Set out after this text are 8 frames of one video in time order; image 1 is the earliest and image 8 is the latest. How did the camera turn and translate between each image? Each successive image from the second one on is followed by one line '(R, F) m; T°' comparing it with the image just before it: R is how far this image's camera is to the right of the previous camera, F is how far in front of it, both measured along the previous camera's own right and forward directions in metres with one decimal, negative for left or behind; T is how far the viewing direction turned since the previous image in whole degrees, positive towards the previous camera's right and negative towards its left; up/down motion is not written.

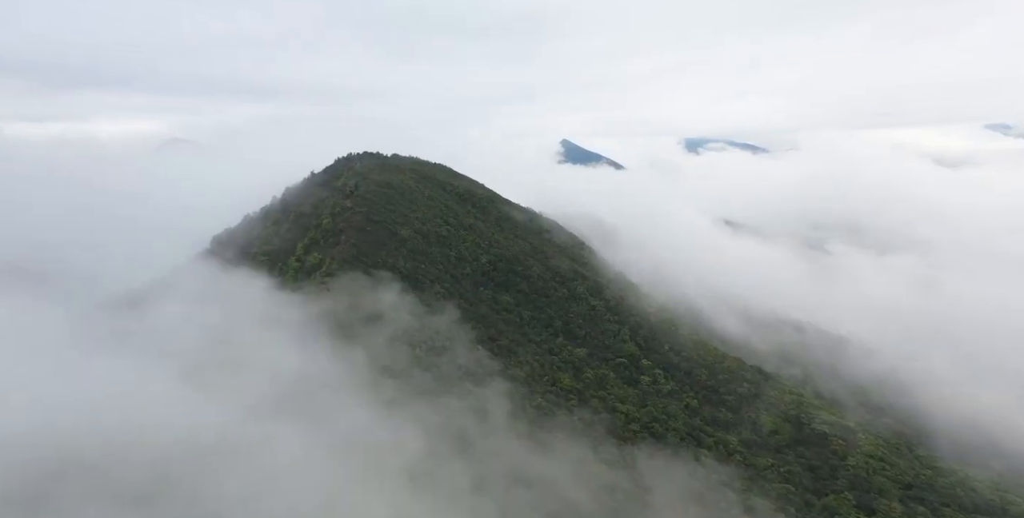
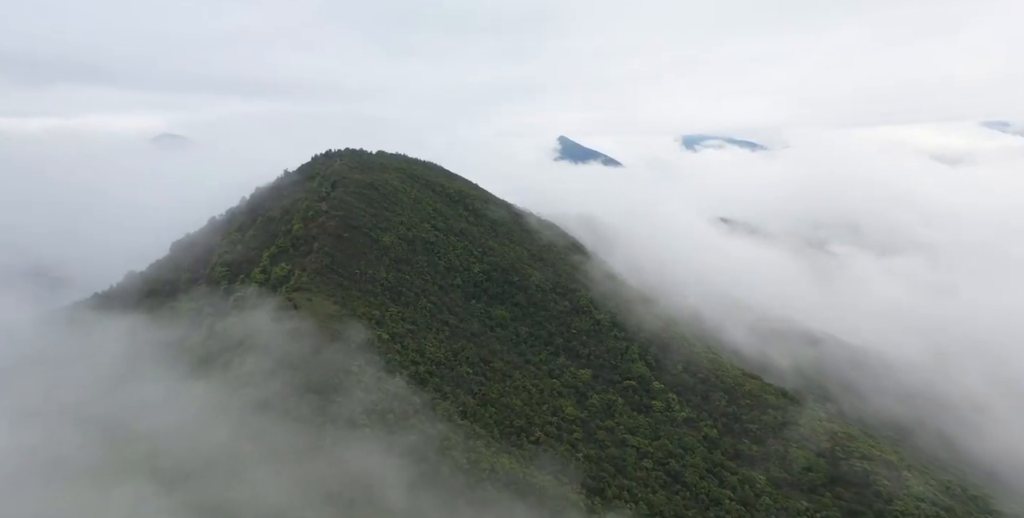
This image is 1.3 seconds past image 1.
(+0.3, +7.3) m; 0°
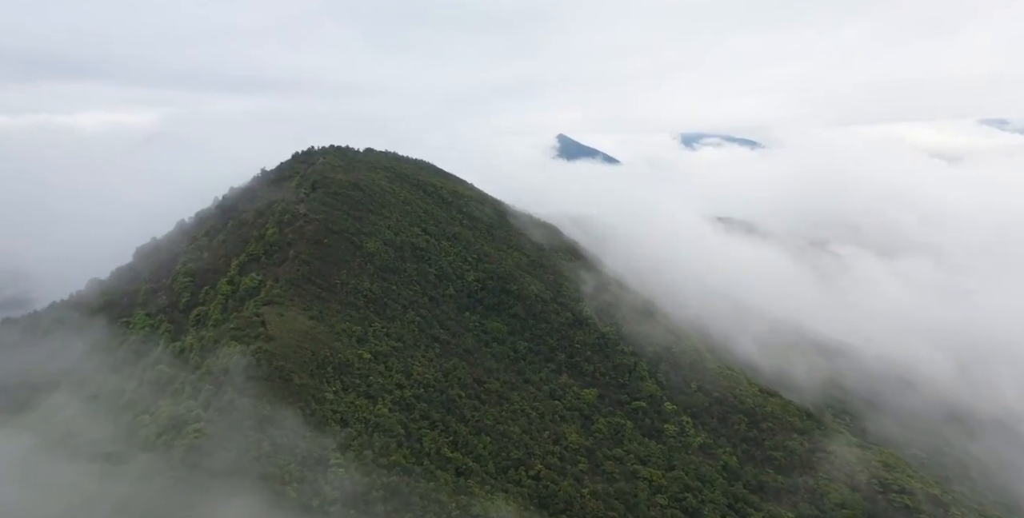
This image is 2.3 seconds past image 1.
(+0.1, +5.5) m; 0°
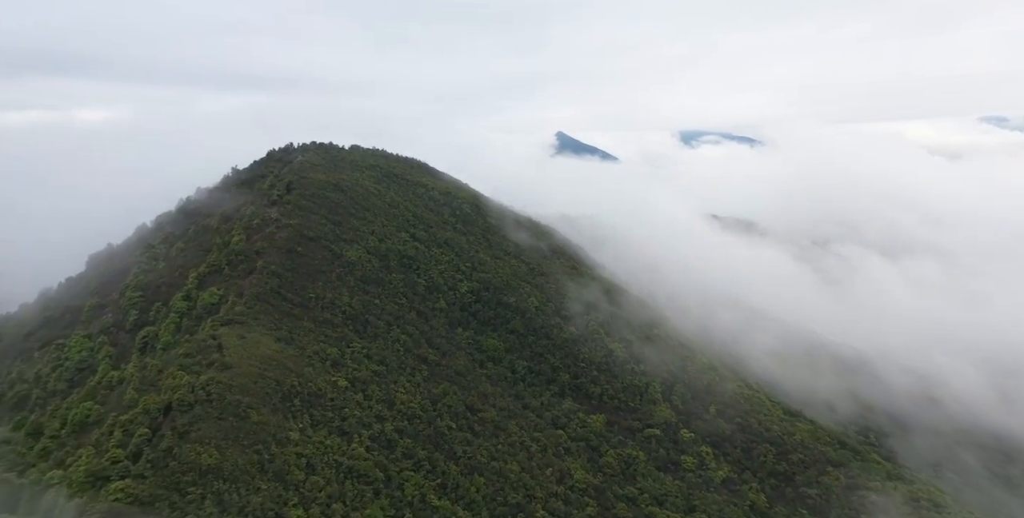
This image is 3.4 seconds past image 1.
(+0.1, +6.0) m; 0°
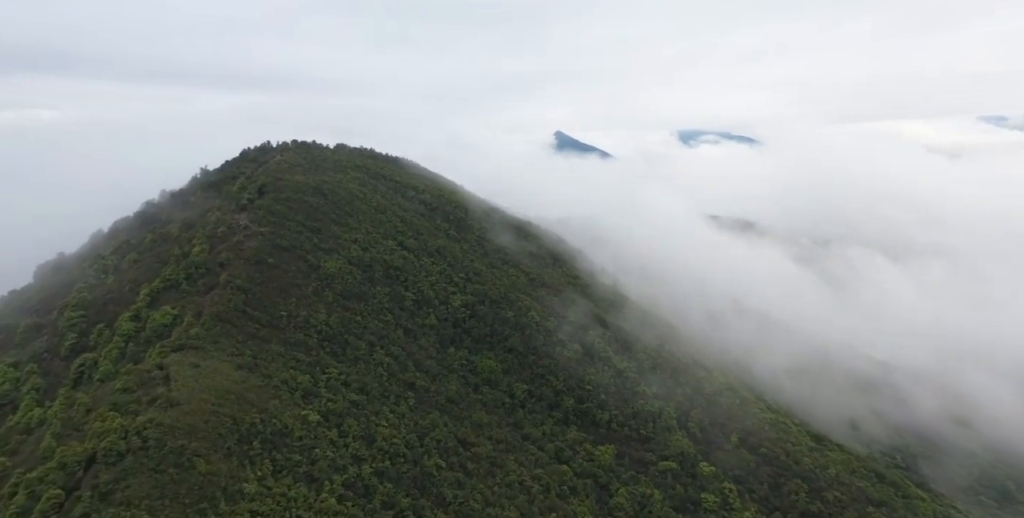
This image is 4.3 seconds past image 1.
(+0.1, +5.3) m; 0°
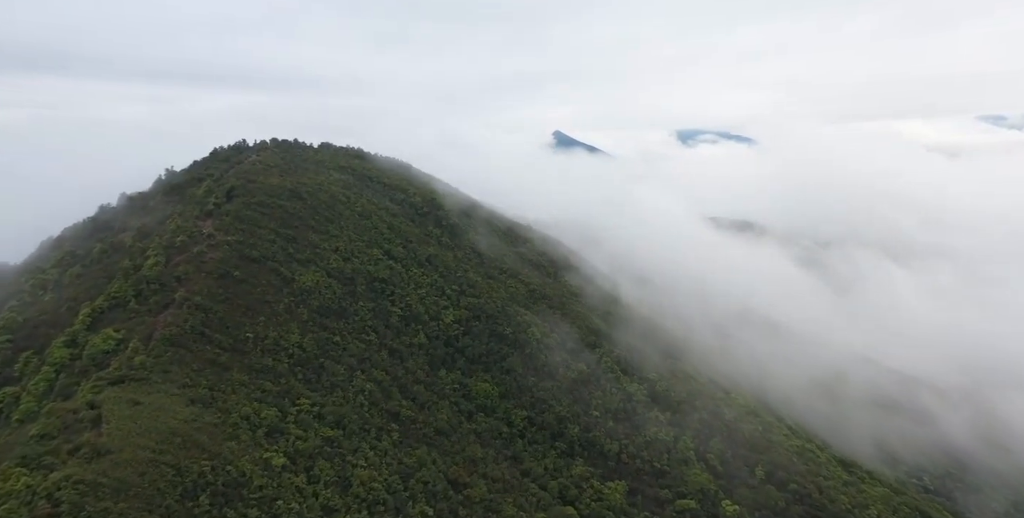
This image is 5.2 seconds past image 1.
(+0.1, +4.9) m; 0°
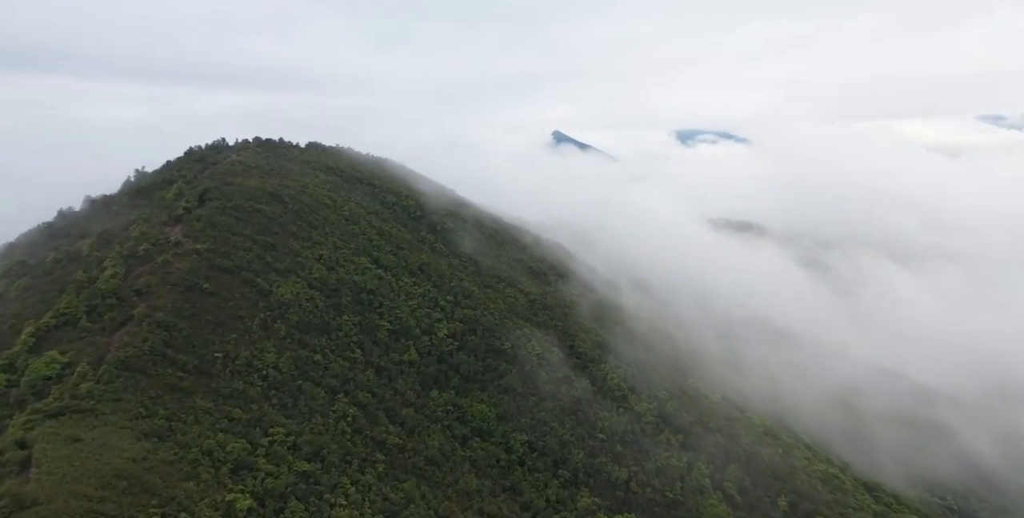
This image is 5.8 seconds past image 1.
(+0.1, +3.5) m; 0°
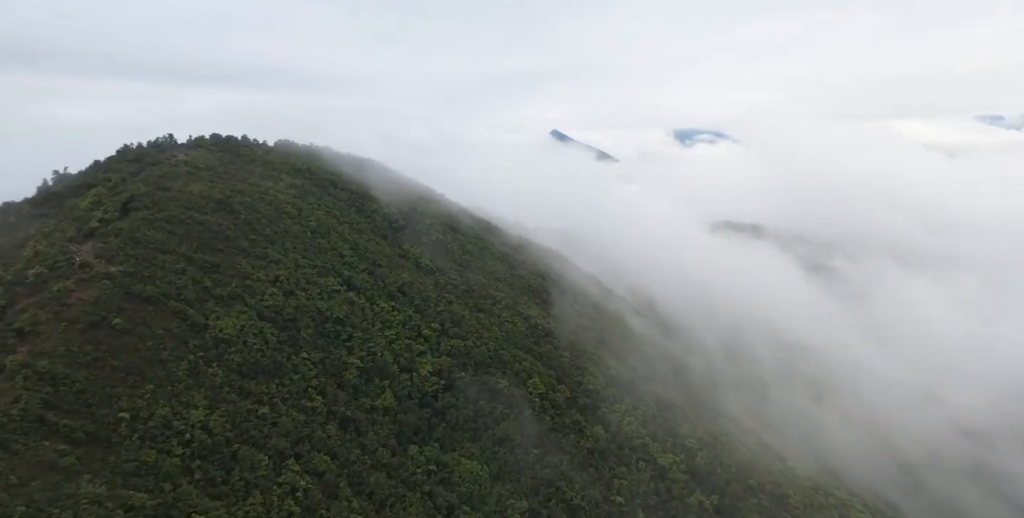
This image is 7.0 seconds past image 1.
(+0.1, +7.3) m; 0°
